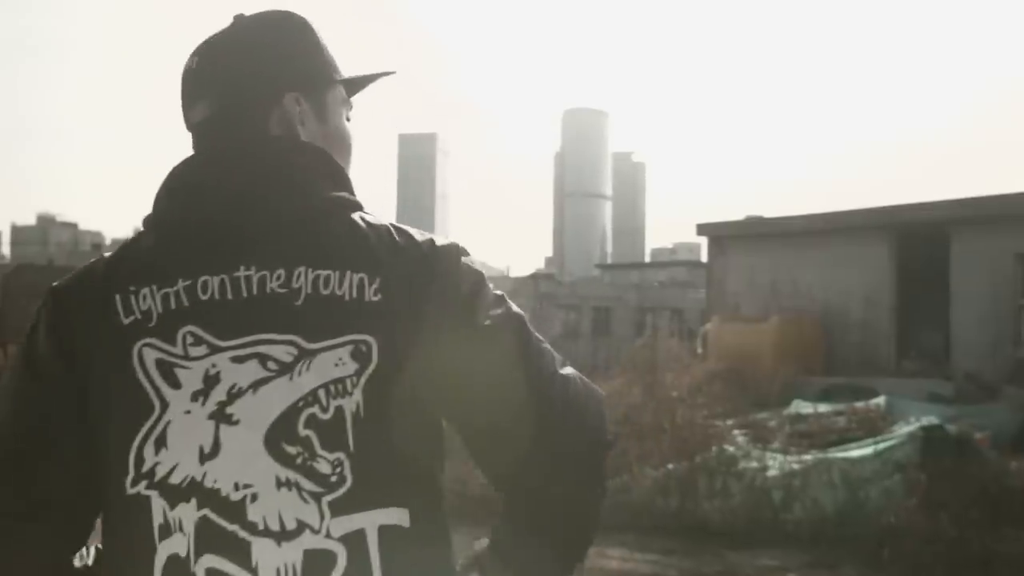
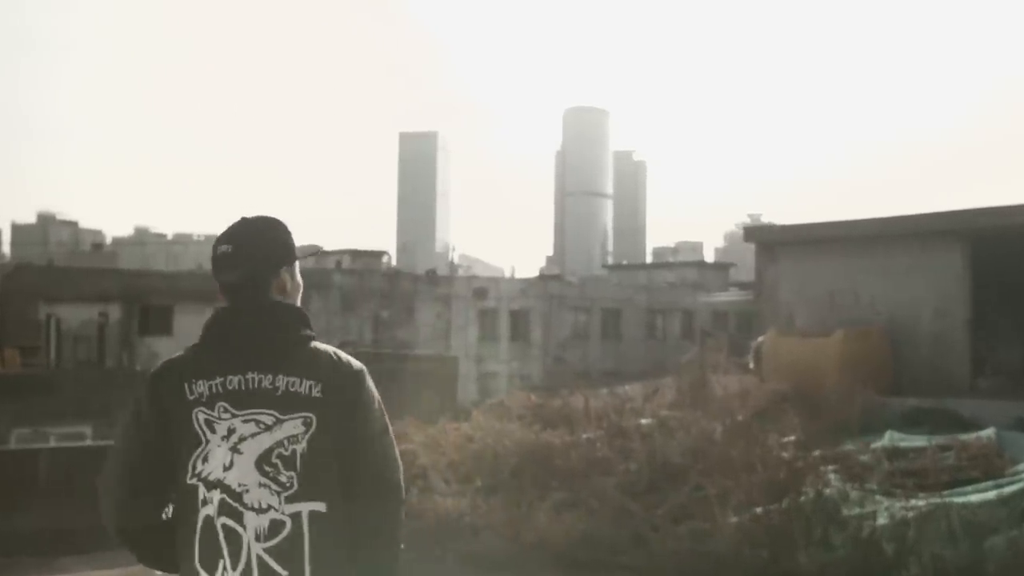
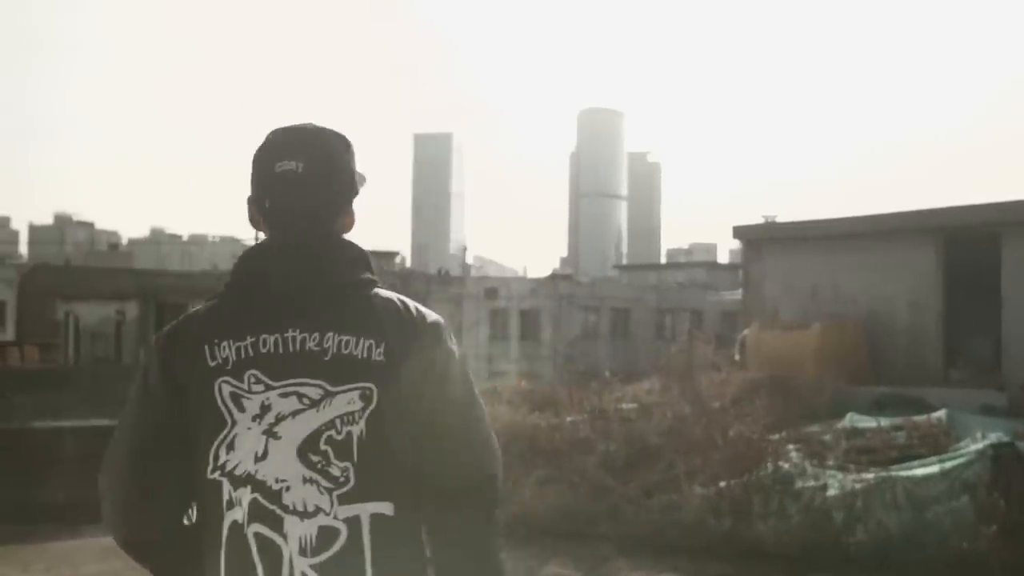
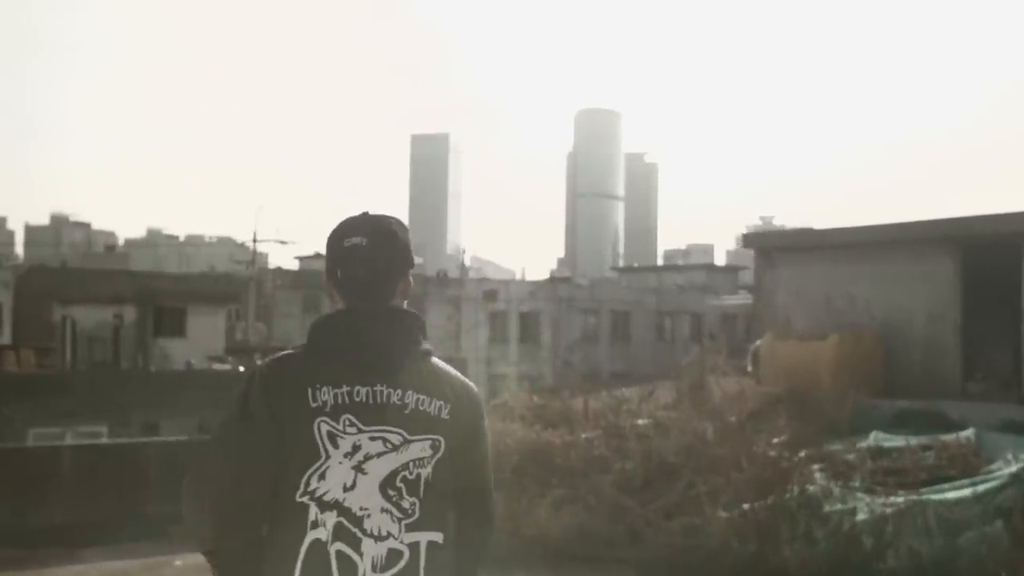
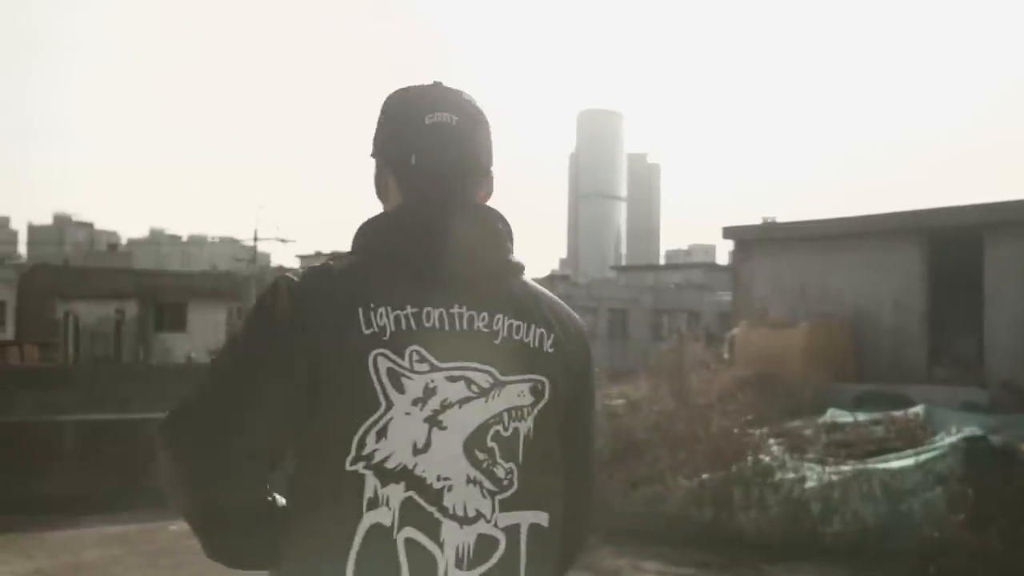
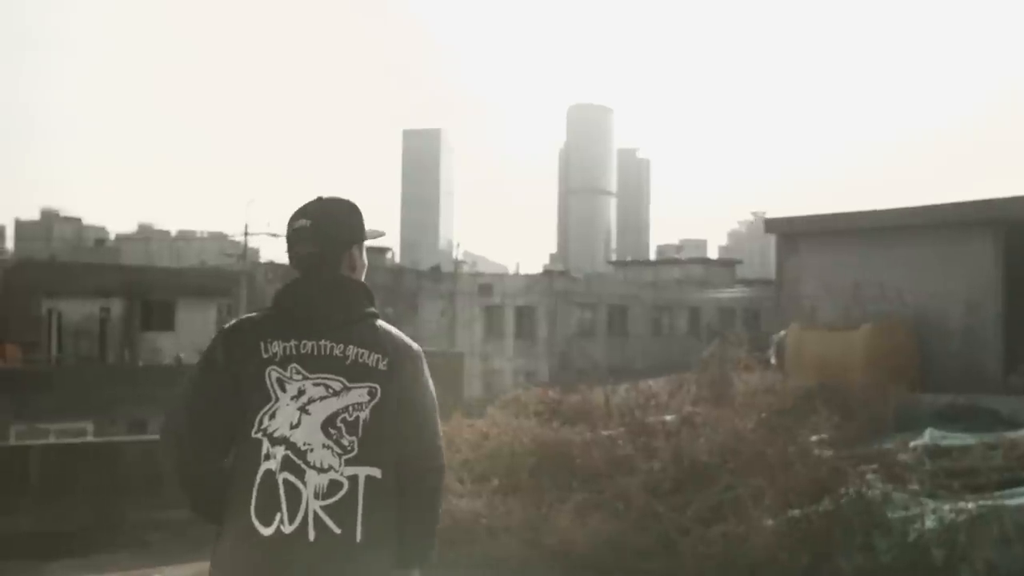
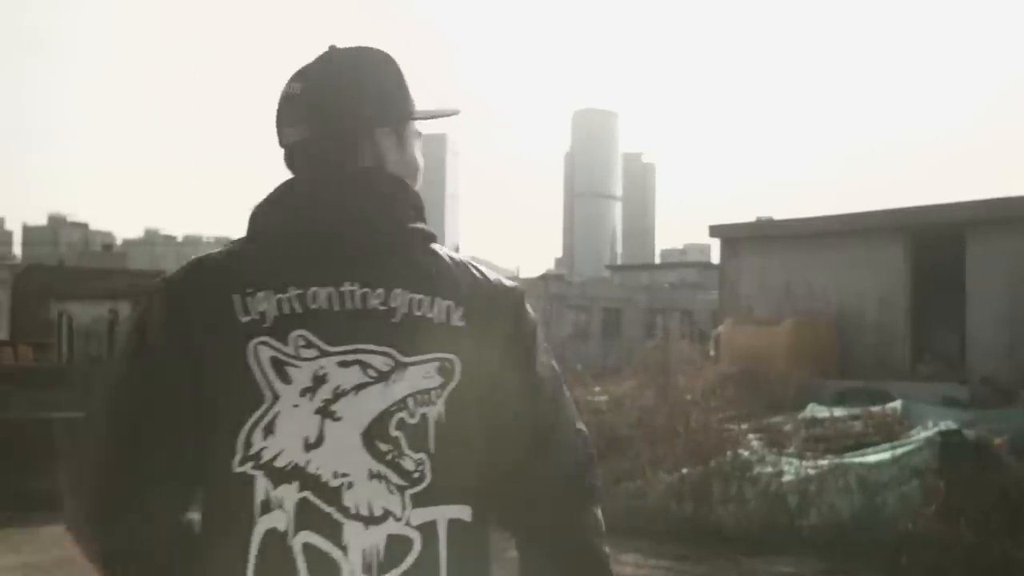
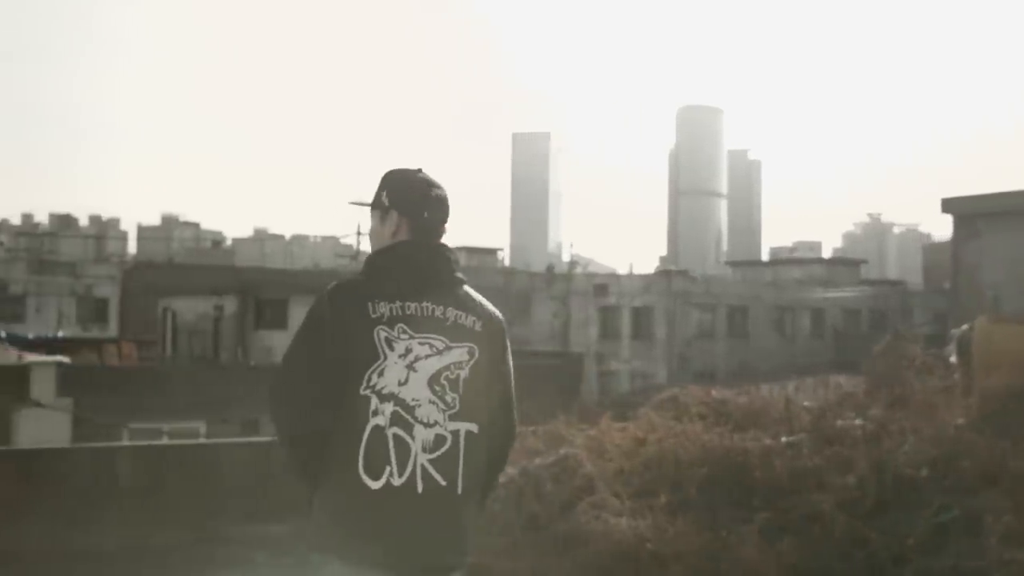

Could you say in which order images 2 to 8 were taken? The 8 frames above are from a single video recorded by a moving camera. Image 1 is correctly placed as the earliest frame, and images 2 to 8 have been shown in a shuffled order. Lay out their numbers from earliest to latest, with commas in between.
7, 5, 3, 4, 2, 6, 8
